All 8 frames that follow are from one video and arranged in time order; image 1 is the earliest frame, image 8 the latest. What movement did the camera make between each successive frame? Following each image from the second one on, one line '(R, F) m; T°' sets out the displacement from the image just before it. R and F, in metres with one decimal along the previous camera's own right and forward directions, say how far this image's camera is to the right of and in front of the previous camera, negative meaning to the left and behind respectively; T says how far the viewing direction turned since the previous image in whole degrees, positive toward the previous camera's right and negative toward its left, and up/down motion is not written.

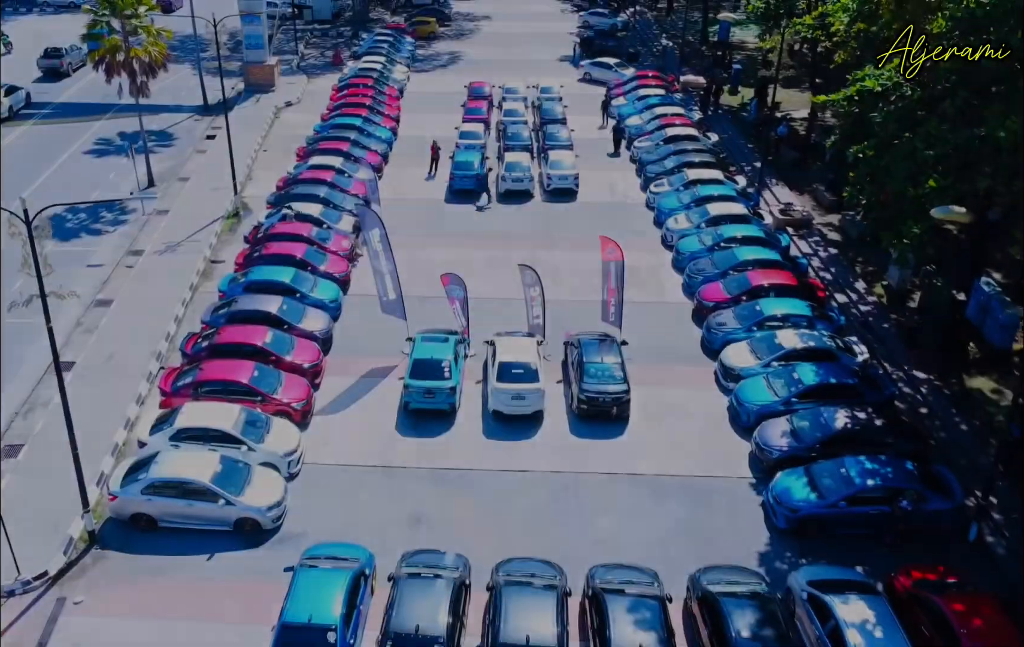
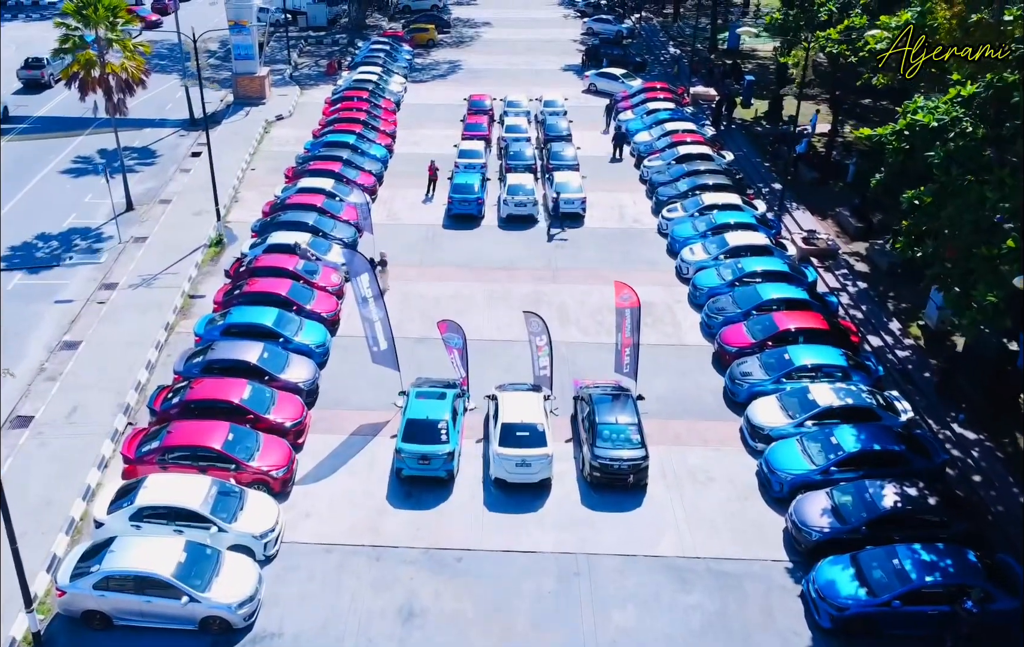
(-0.1, +2.0) m; 0°
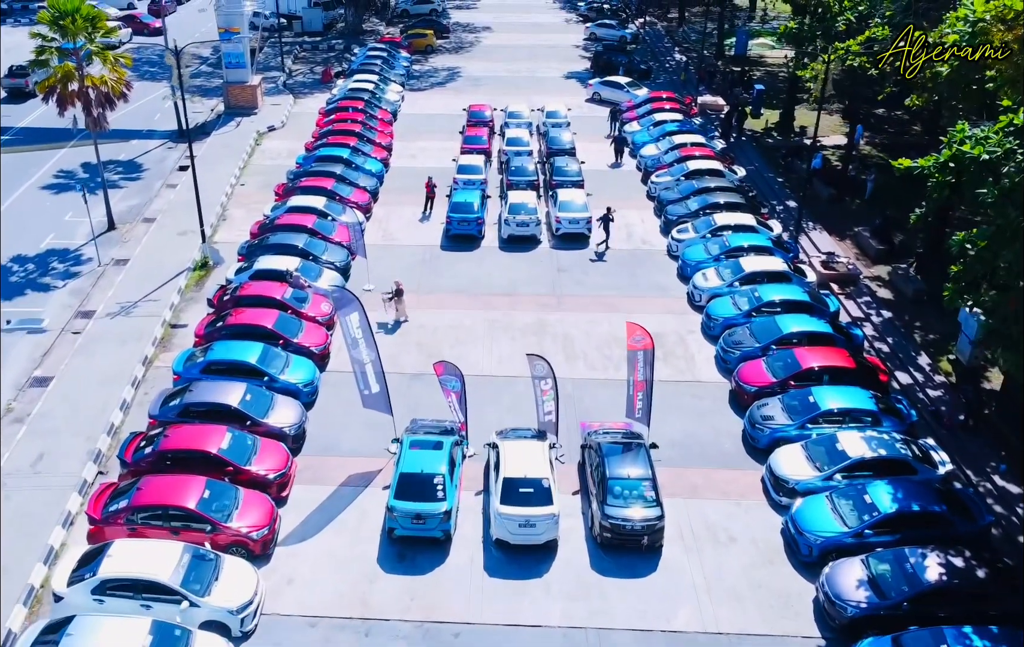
(-0.1, +1.5) m; 0°
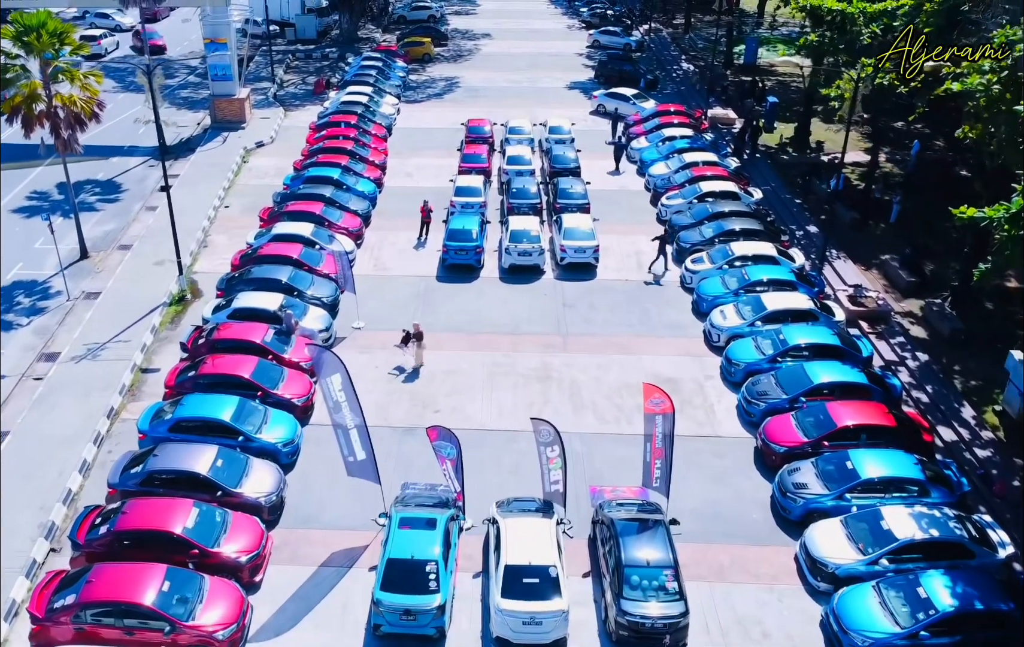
(0.0, +2.0) m; 0°
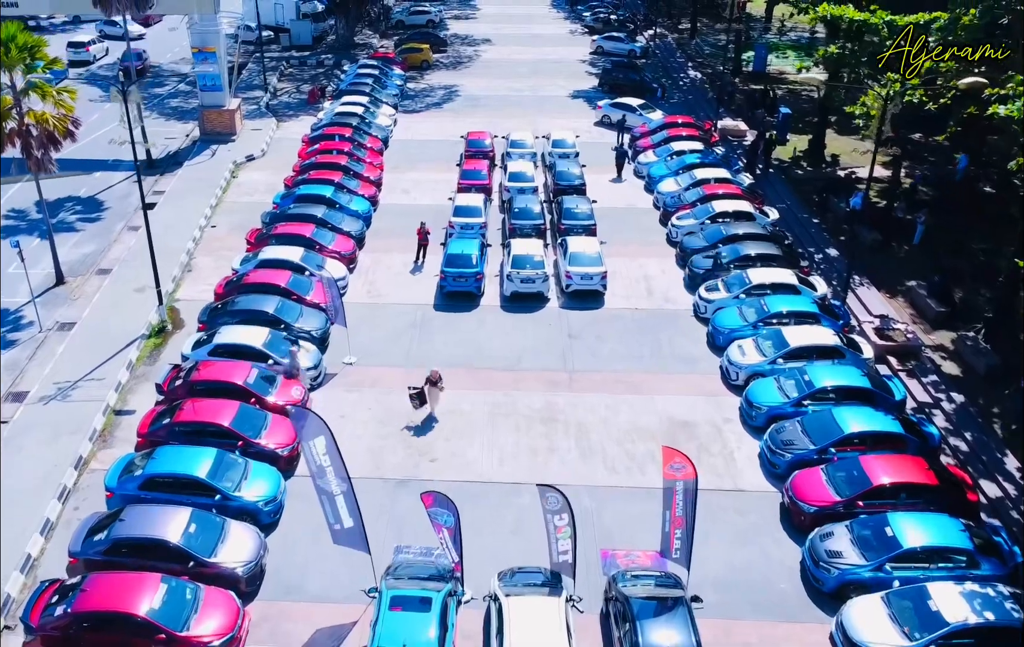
(-0.1, +1.6) m; 0°
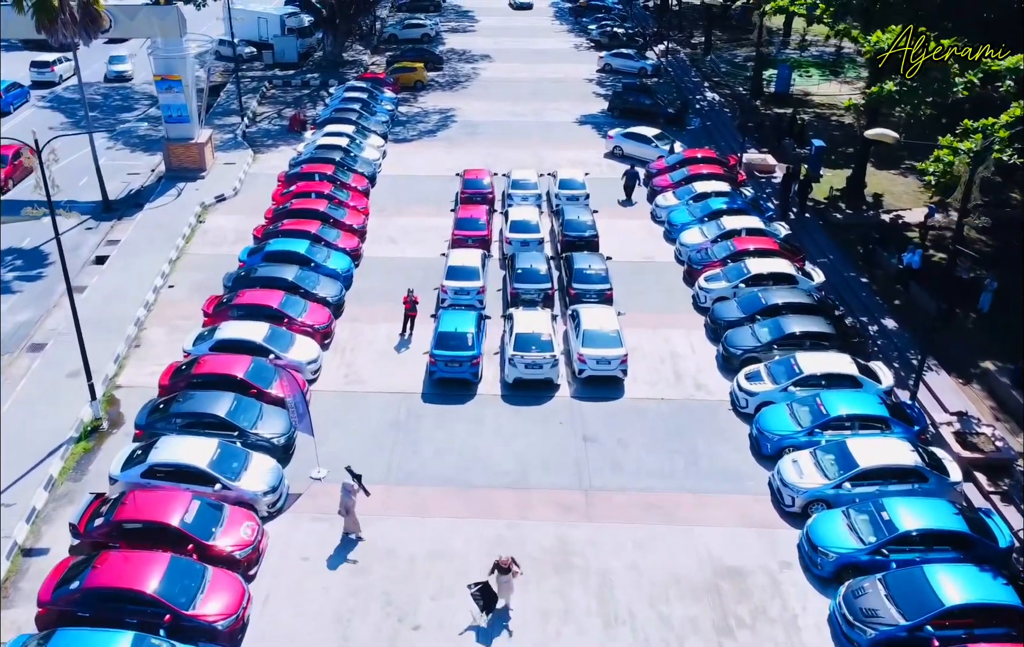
(-0.1, +3.9) m; 0°
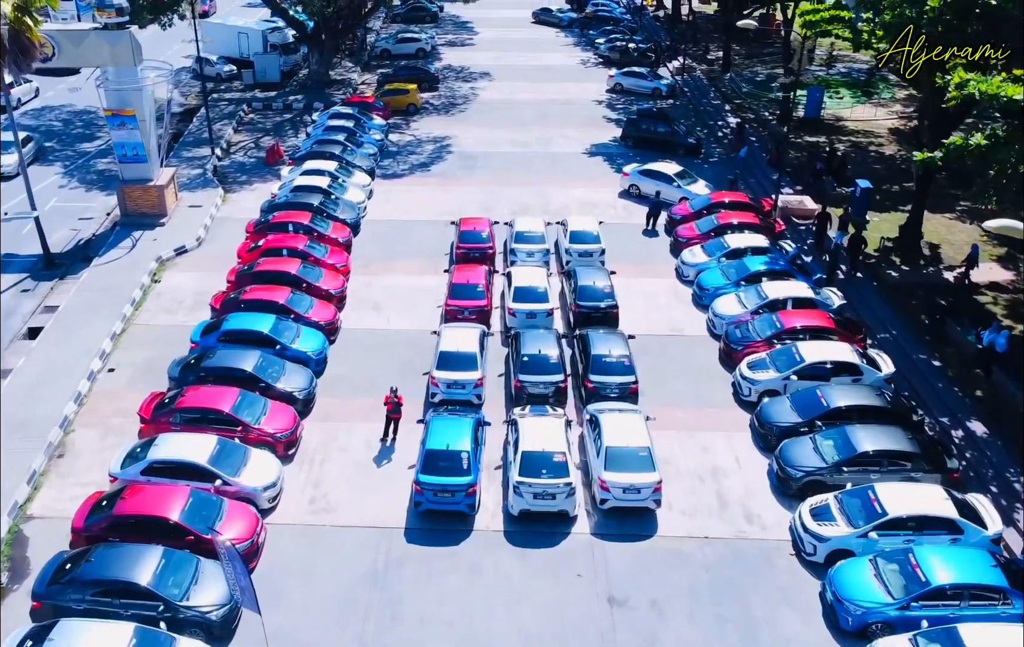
(-0.1, +4.1) m; 0°
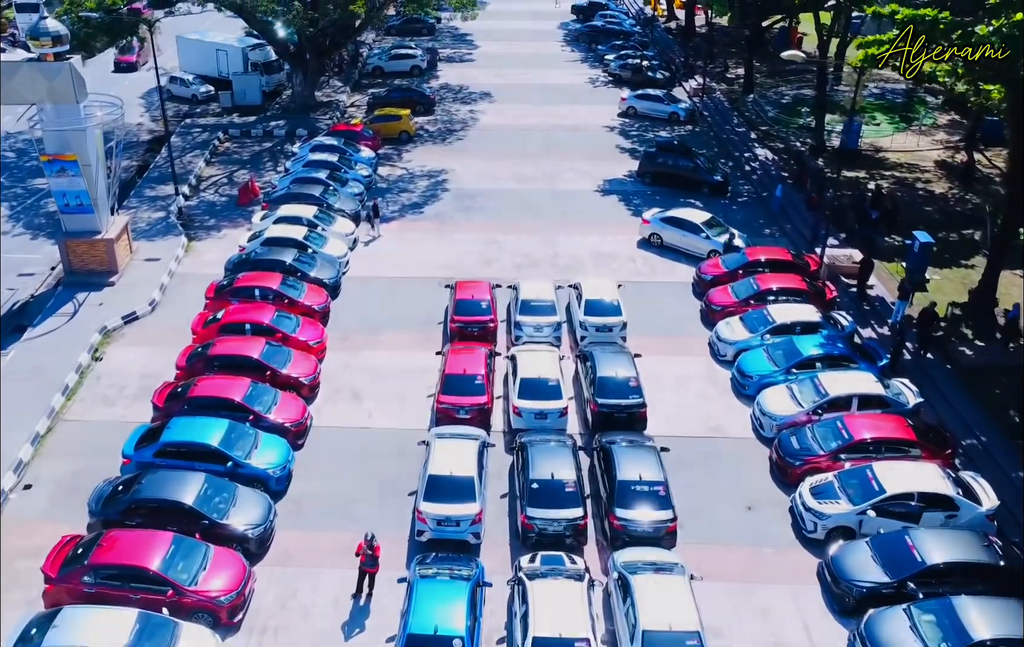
(-0.1, +4.0) m; 0°
